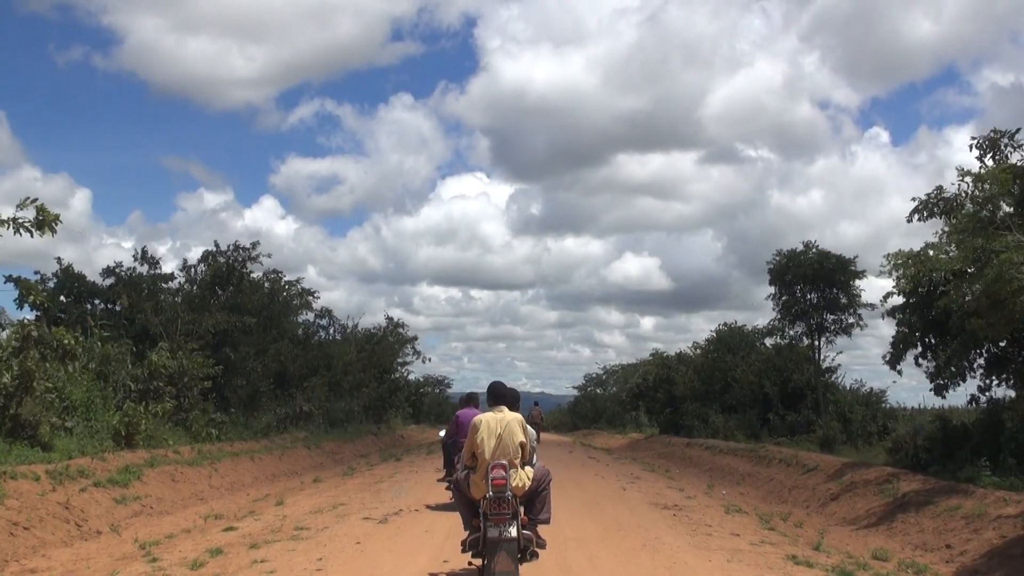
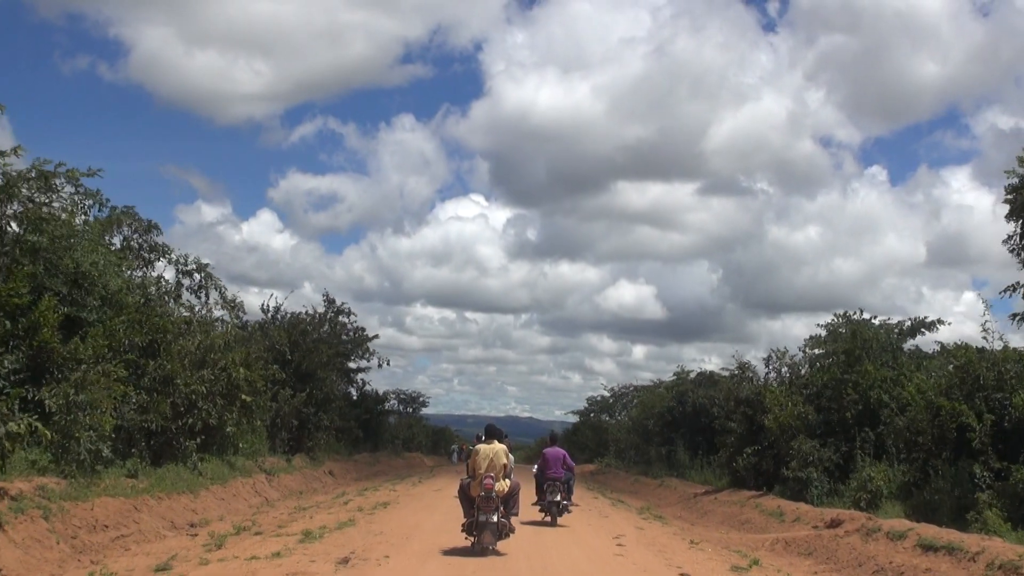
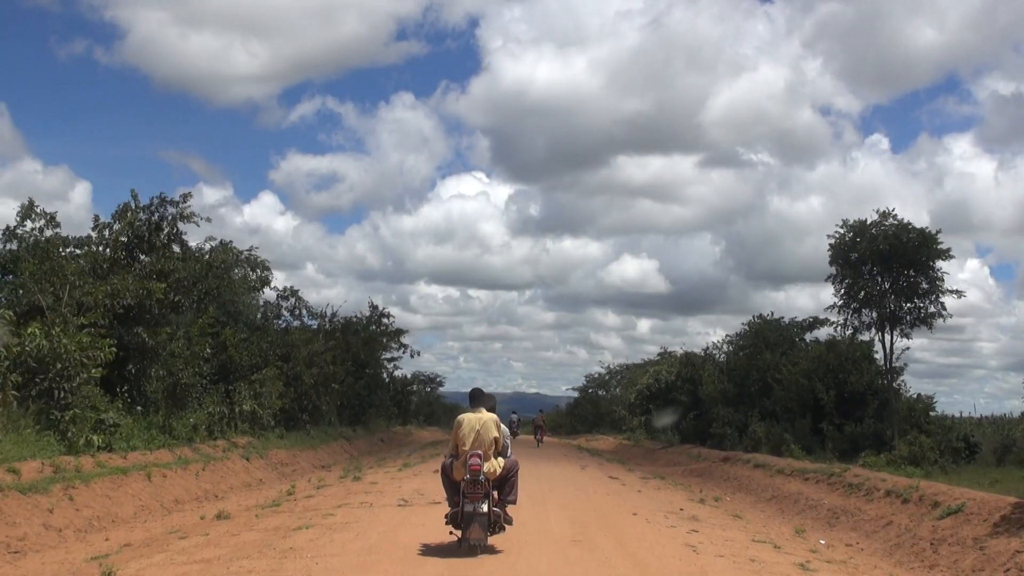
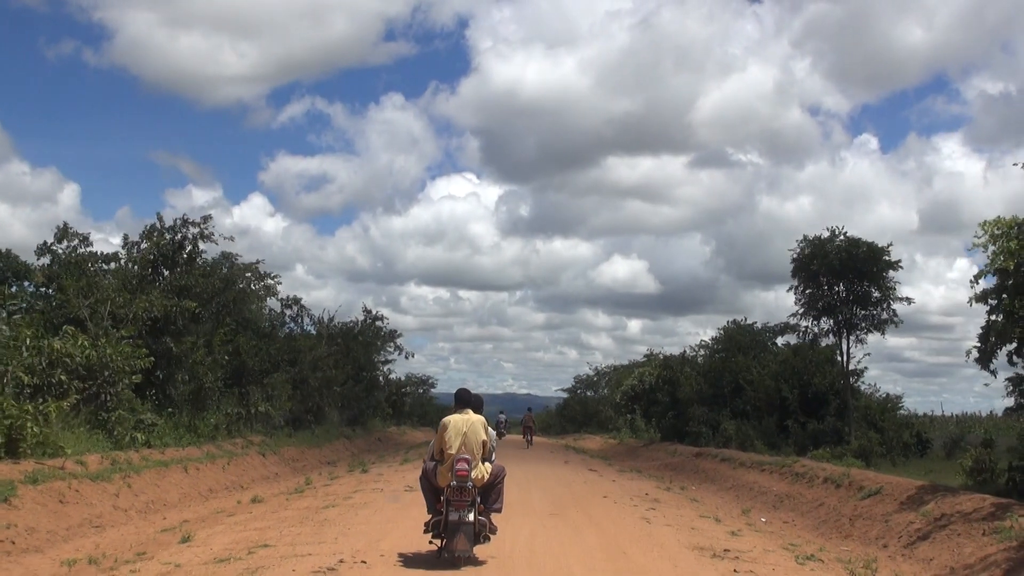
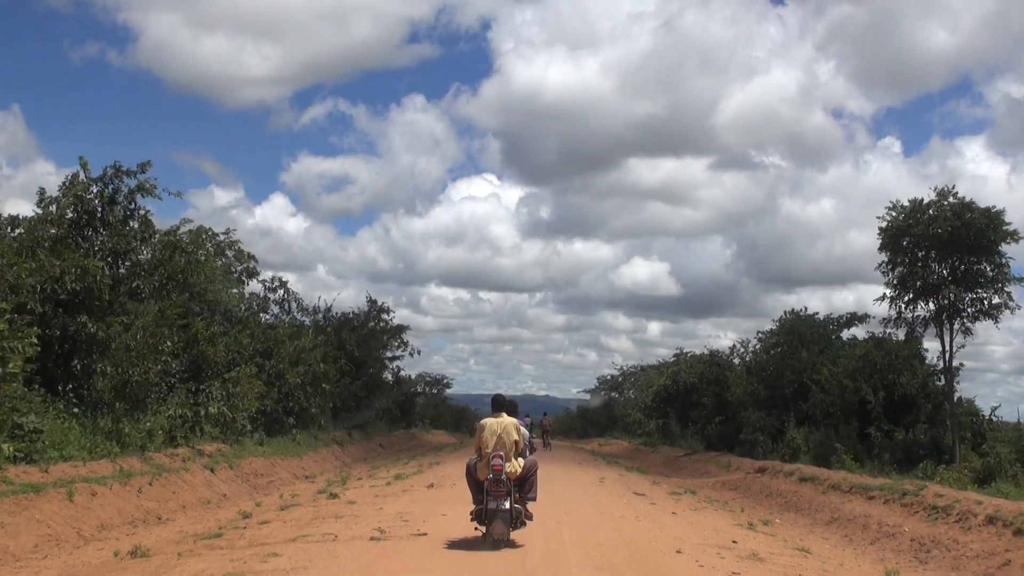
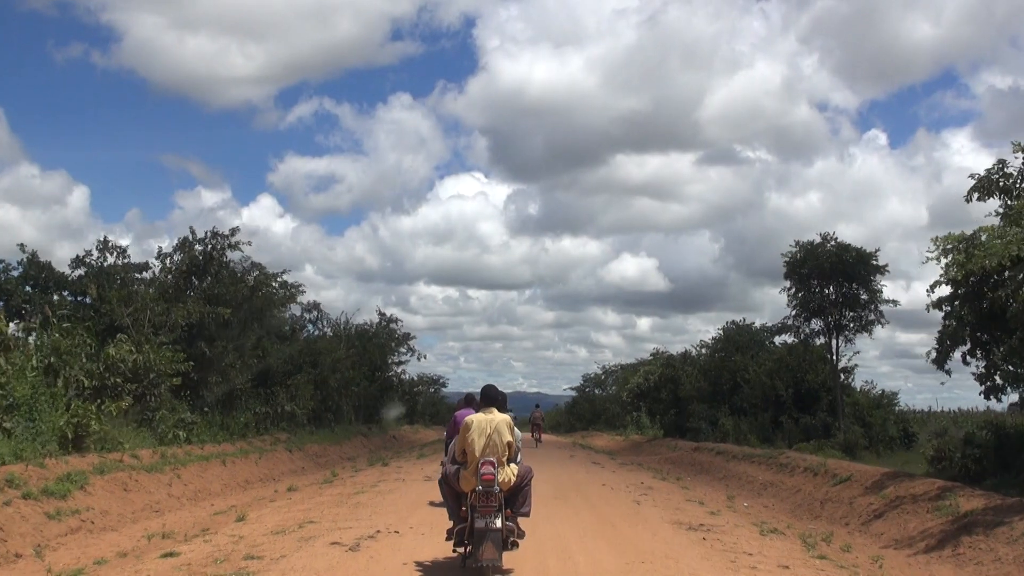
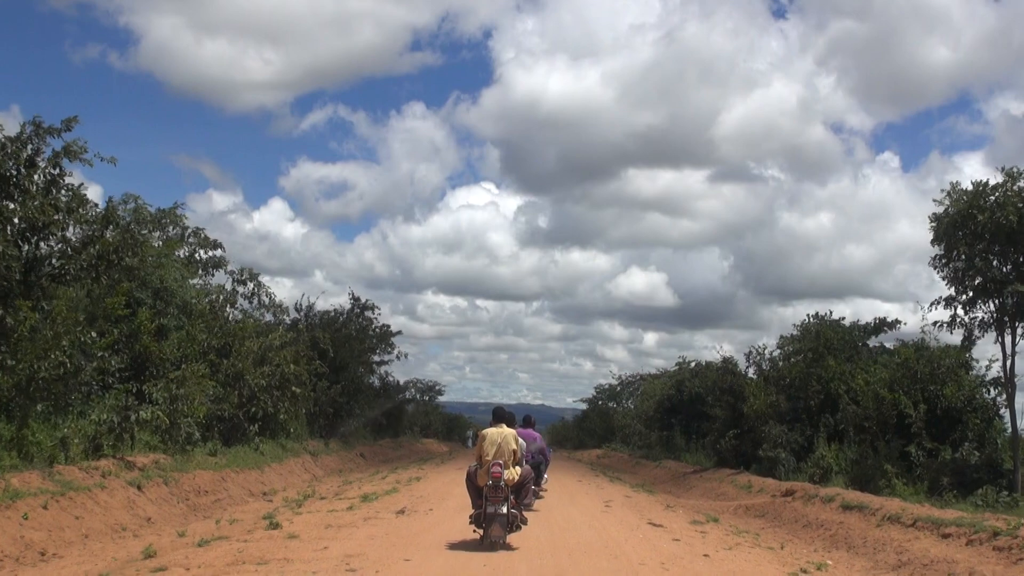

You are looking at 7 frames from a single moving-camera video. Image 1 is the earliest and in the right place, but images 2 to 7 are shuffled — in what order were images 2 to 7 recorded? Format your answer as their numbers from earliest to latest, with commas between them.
6, 4, 3, 5, 7, 2
